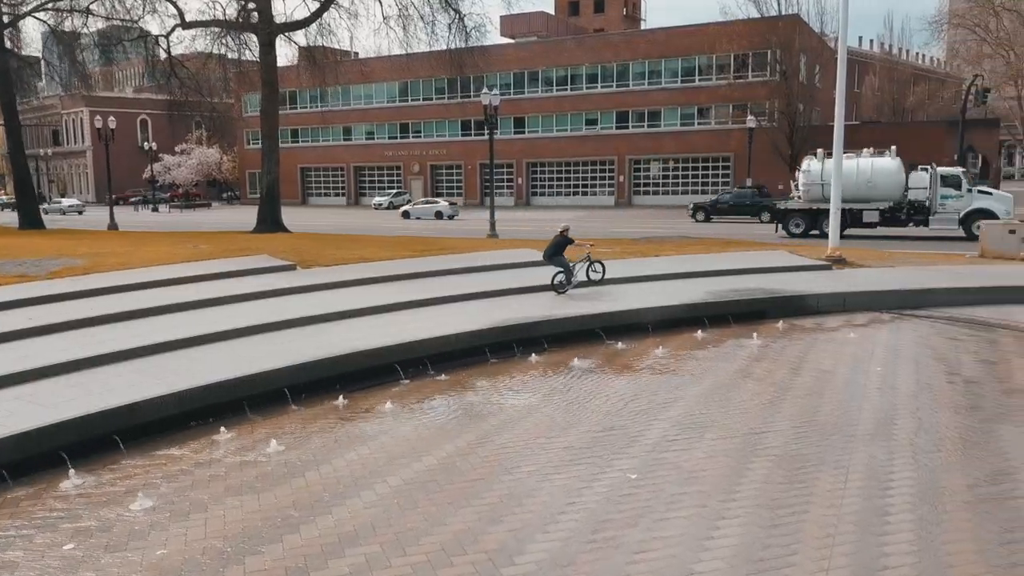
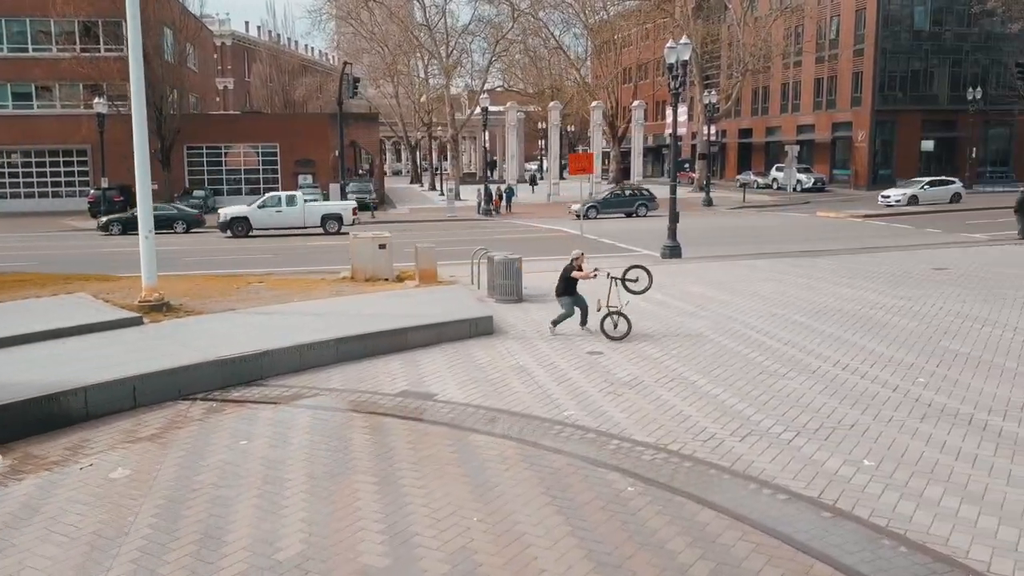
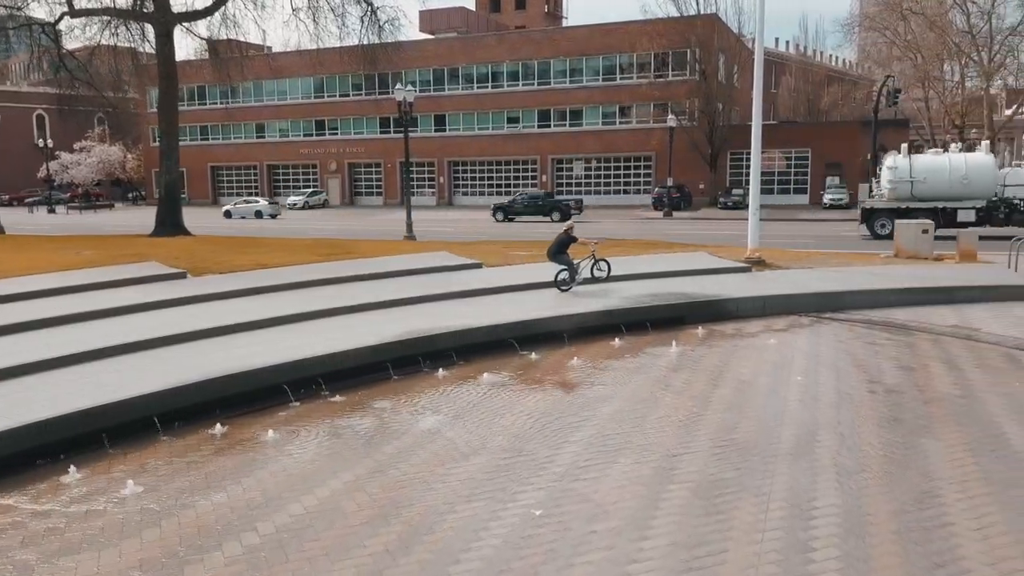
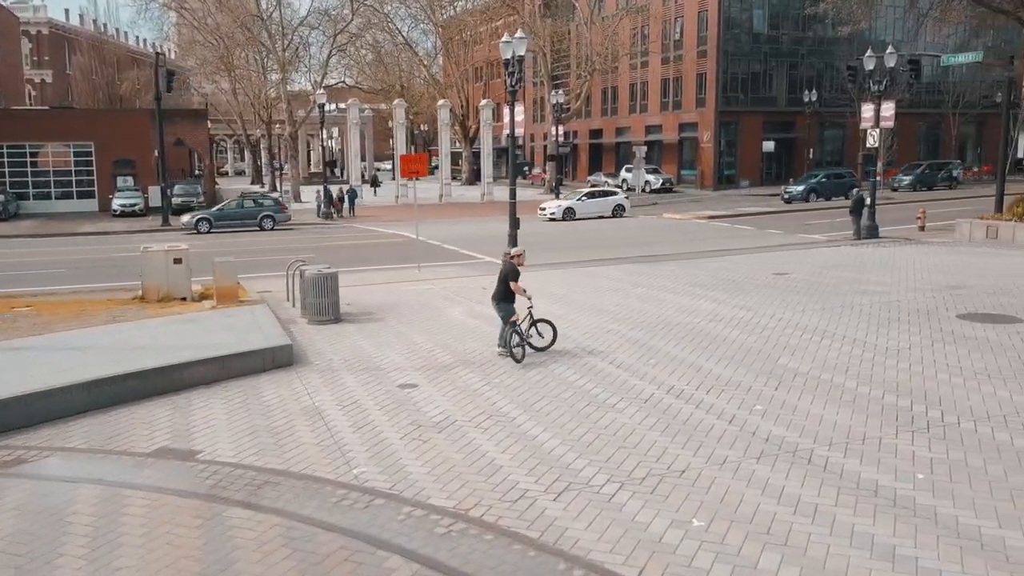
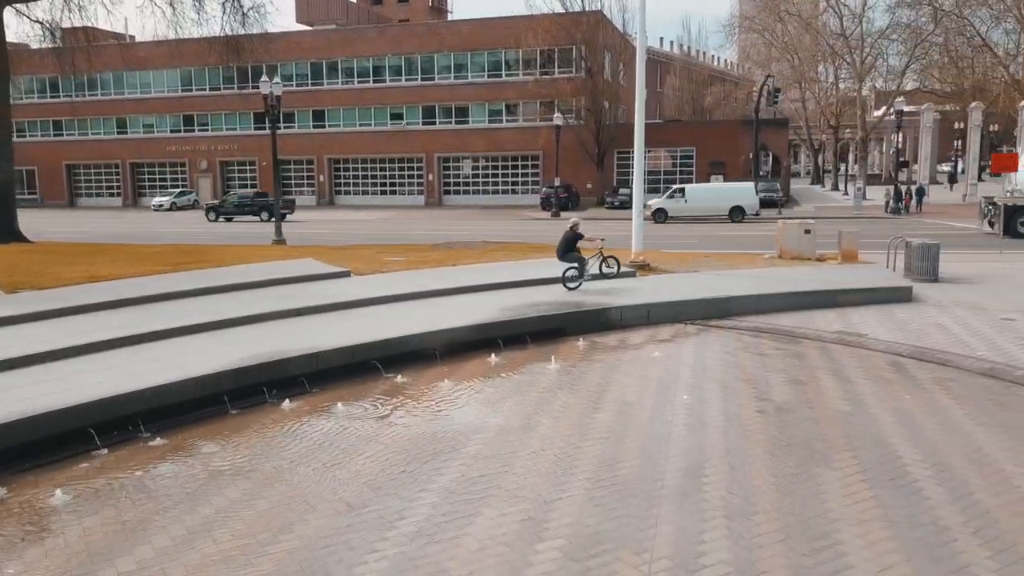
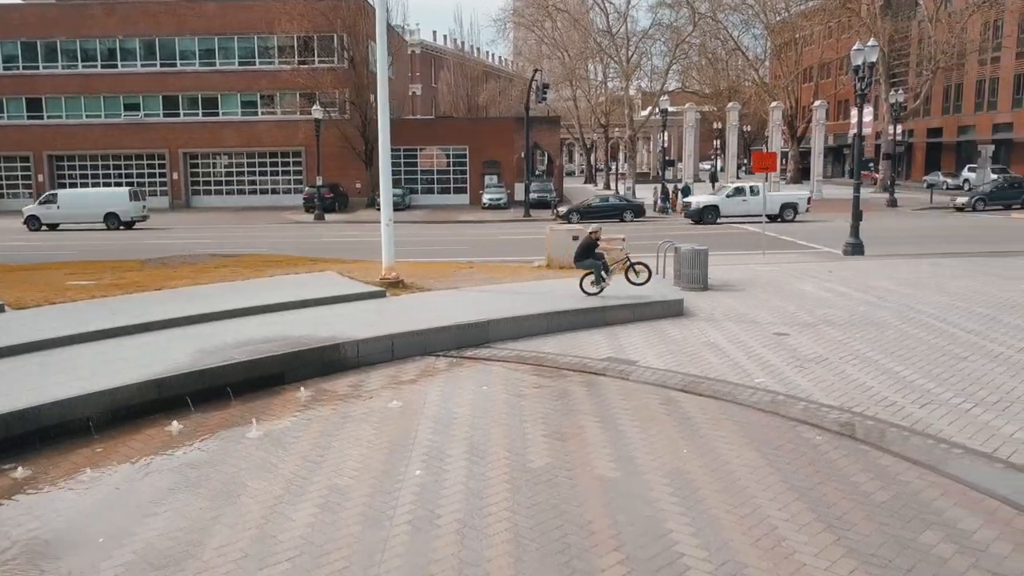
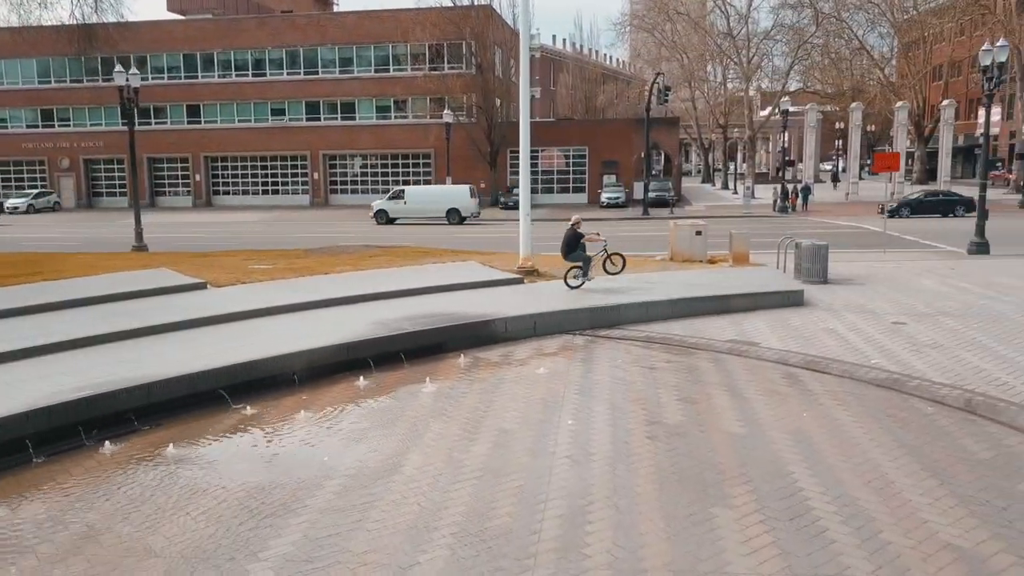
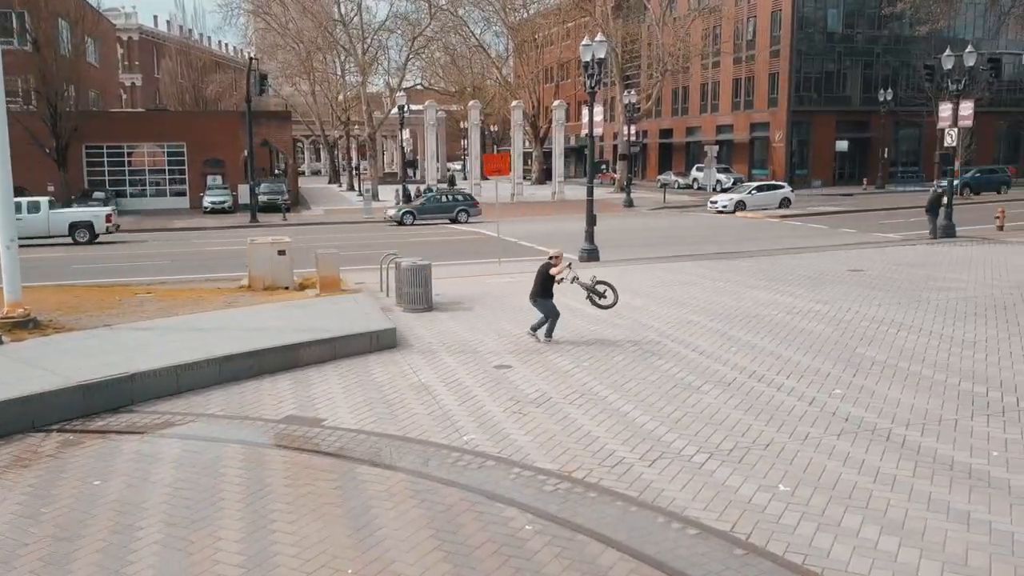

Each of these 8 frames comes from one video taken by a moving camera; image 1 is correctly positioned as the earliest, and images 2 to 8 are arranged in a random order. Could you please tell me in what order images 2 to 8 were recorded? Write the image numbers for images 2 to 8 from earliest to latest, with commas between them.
3, 5, 7, 6, 2, 8, 4
